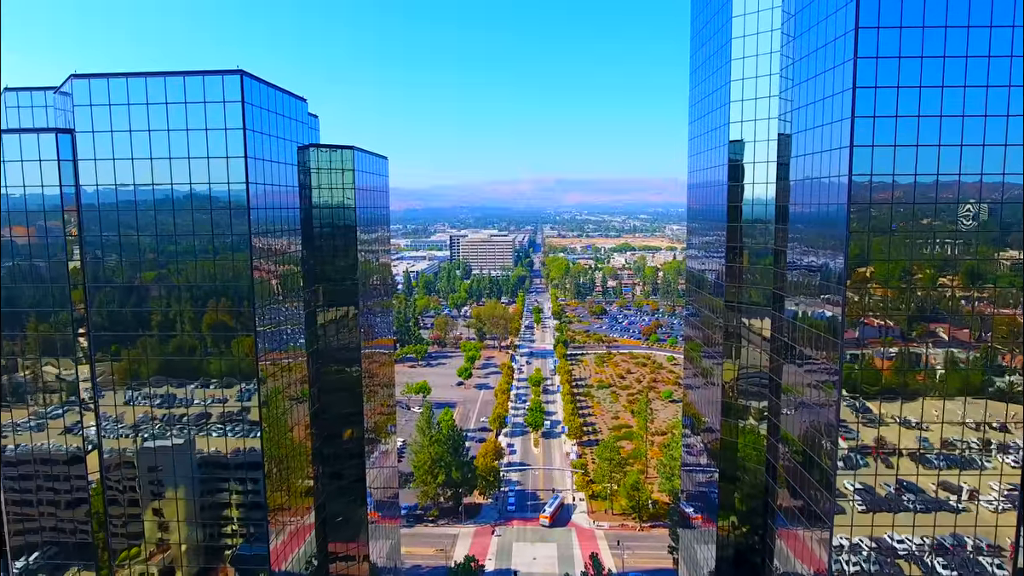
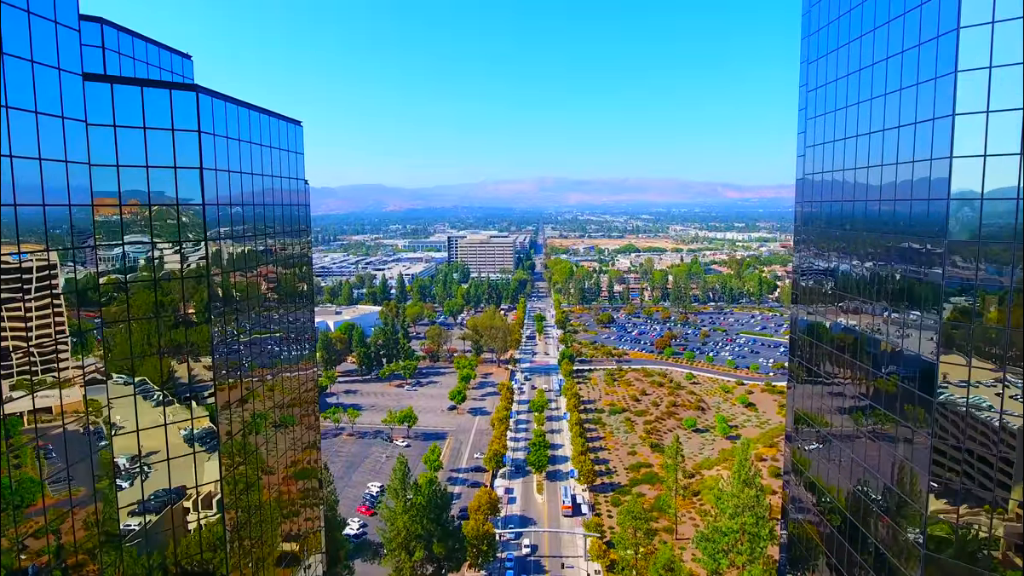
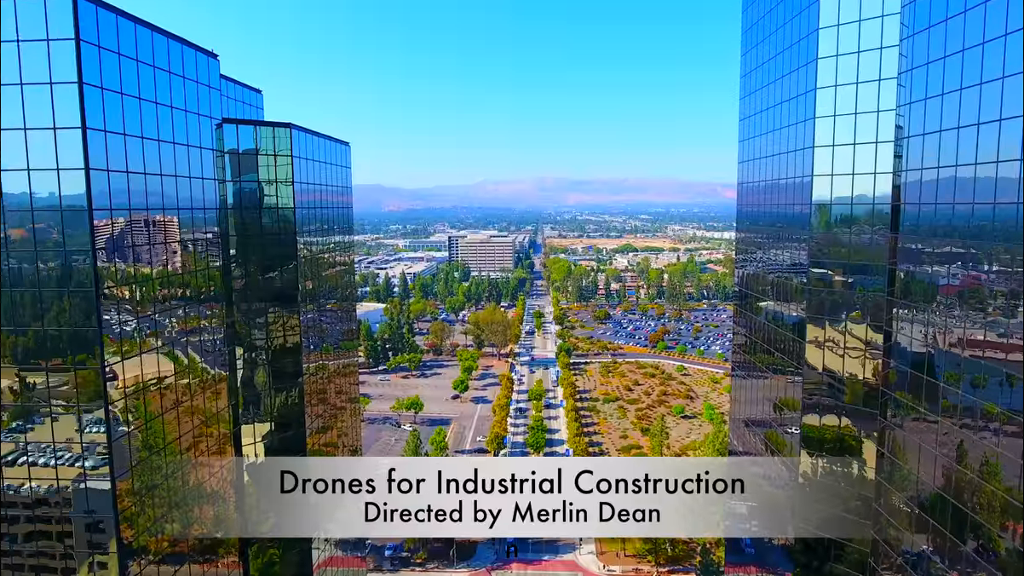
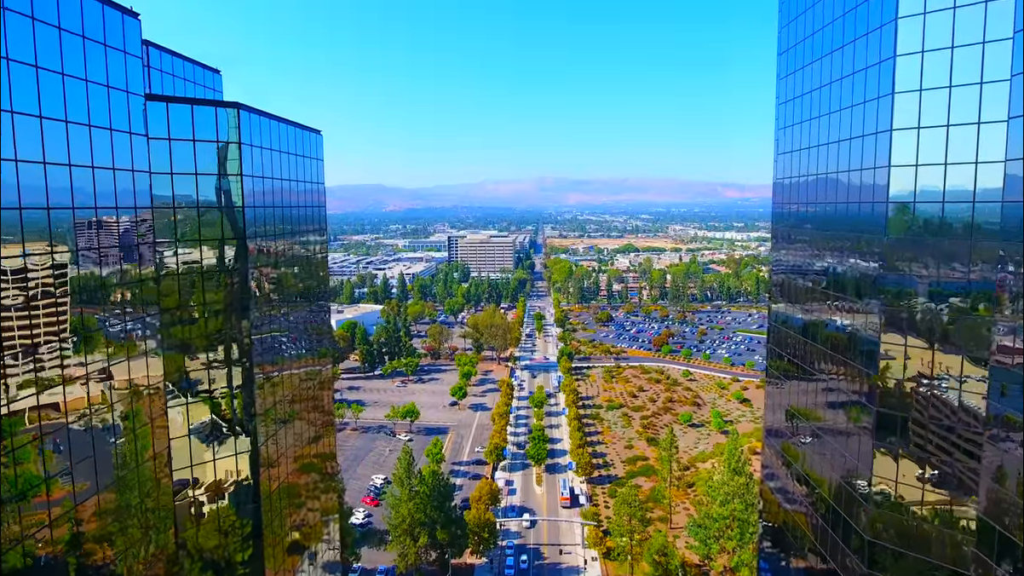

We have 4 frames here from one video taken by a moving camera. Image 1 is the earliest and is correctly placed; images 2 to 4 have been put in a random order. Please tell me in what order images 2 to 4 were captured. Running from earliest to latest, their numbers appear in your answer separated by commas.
3, 4, 2
